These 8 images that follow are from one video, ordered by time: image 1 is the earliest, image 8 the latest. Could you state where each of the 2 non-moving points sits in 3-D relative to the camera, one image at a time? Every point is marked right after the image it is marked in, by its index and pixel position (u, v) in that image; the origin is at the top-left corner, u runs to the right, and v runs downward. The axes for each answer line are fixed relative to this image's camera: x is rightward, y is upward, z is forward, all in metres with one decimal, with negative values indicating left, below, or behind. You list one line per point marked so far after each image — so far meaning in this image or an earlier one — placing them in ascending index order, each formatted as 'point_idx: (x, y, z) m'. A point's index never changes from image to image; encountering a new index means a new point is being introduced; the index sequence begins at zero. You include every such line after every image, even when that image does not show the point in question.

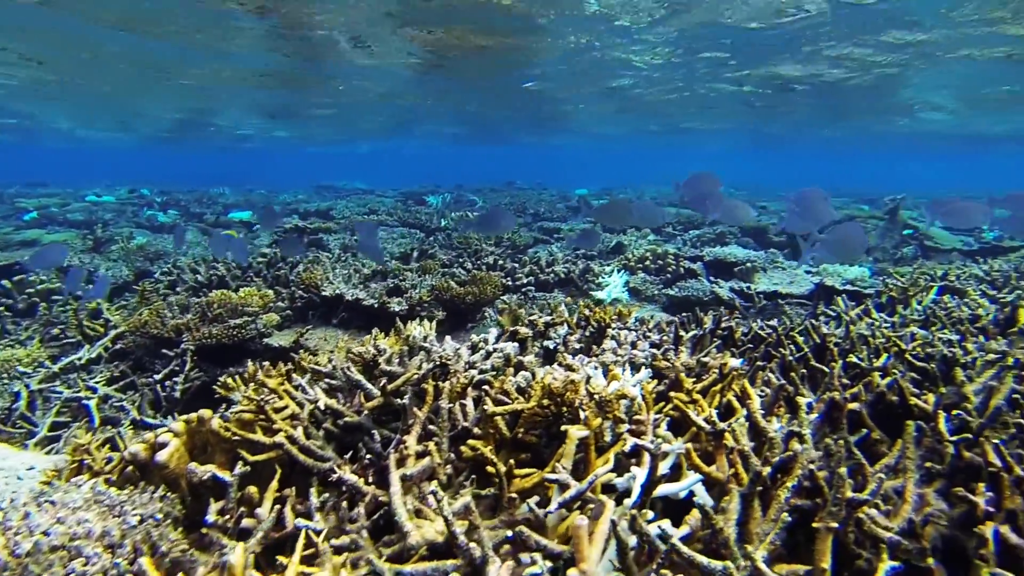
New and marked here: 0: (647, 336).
0: (+0.6, -0.2, +3.8) m
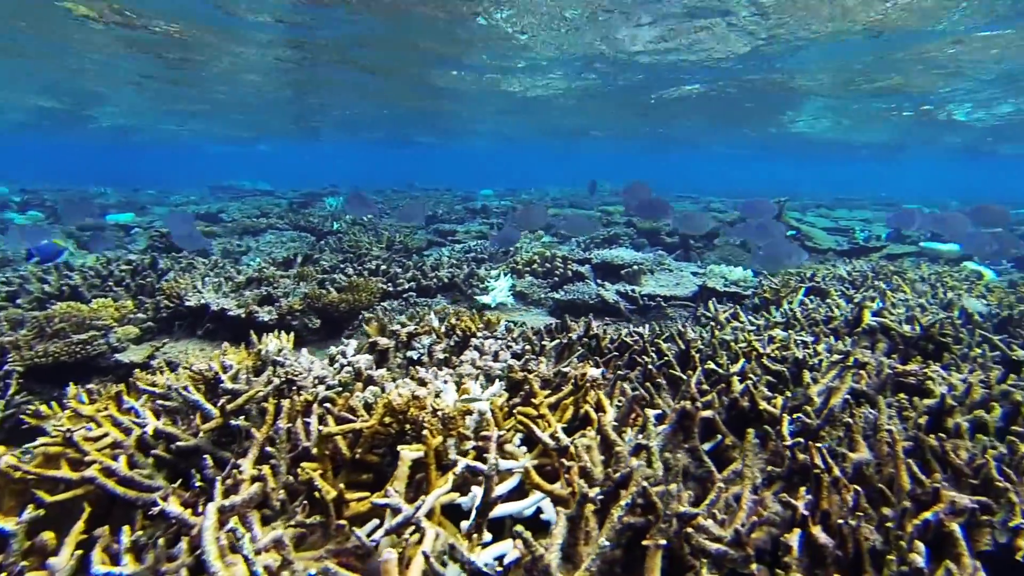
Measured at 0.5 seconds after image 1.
0: (0.0, -0.3, +3.7) m
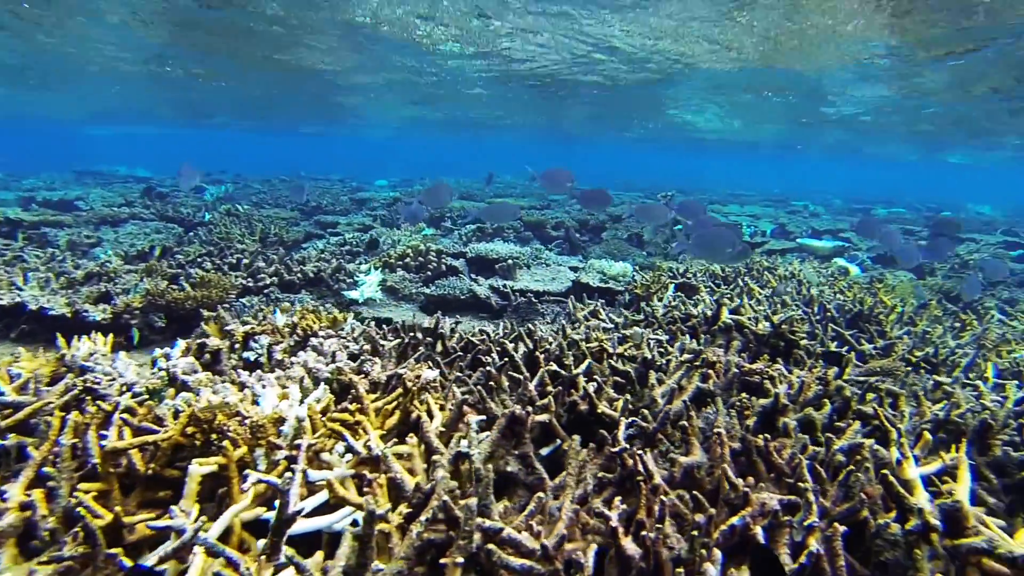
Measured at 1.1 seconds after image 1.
0: (-0.7, -0.2, +3.5) m
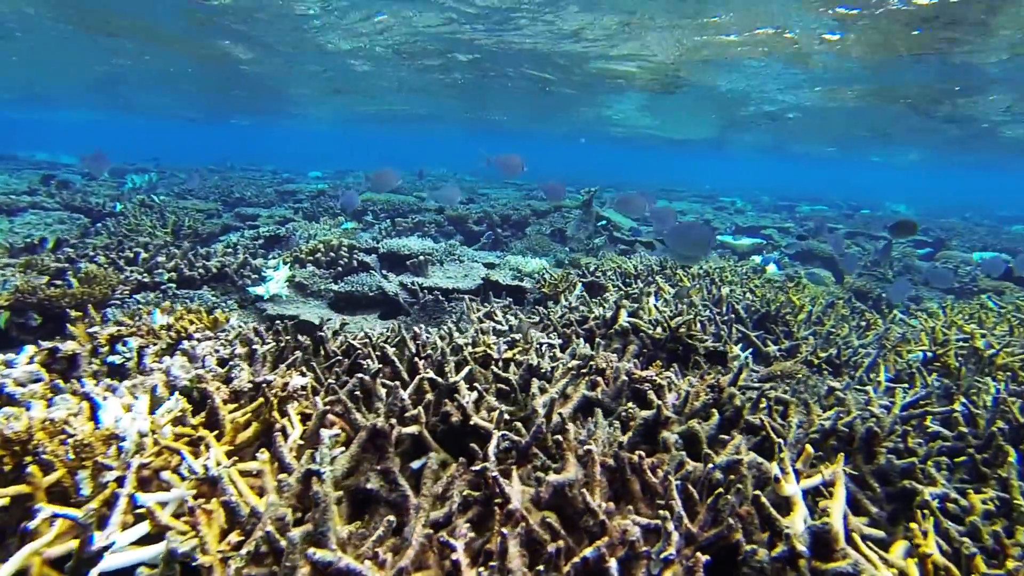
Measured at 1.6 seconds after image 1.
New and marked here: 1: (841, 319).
0: (-1.1, -0.2, +3.3) m
1: (+2.4, -0.2, +6.2) m
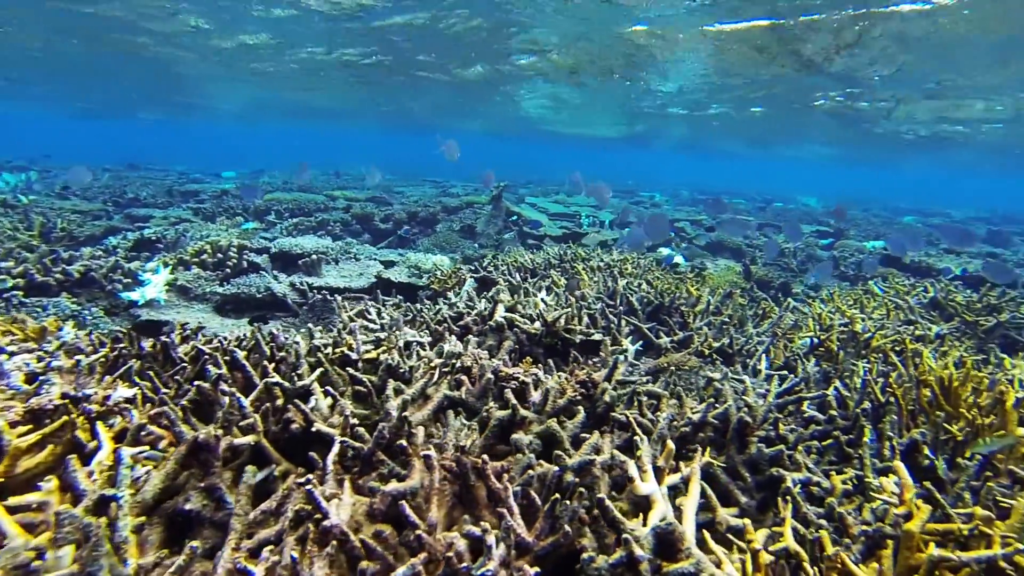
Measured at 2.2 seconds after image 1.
0: (-1.7, -0.3, +3.0) m
1: (+1.6, -0.1, +6.1) m
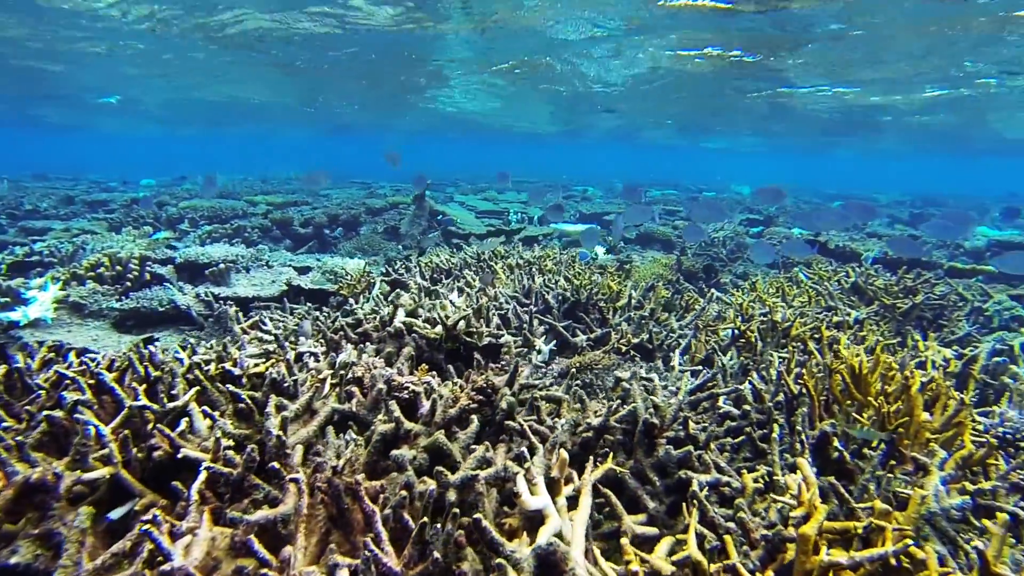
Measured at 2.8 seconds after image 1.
0: (-2.0, -0.3, +2.7) m
1: (+1.1, -0.1, +6.1) m
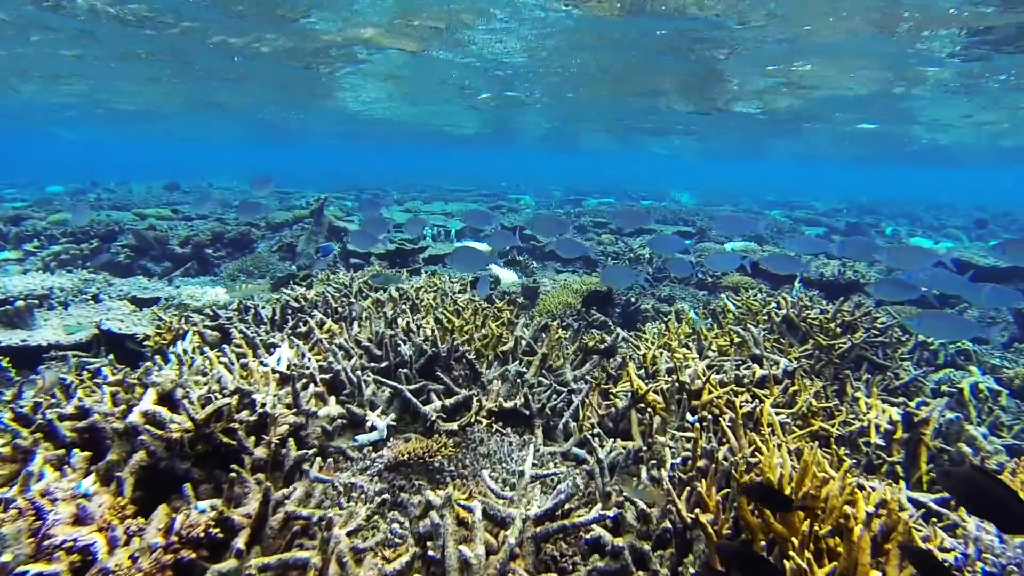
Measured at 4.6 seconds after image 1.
0: (-2.6, -0.6, +1.5) m
1: (+0.2, -0.3, +5.0) m
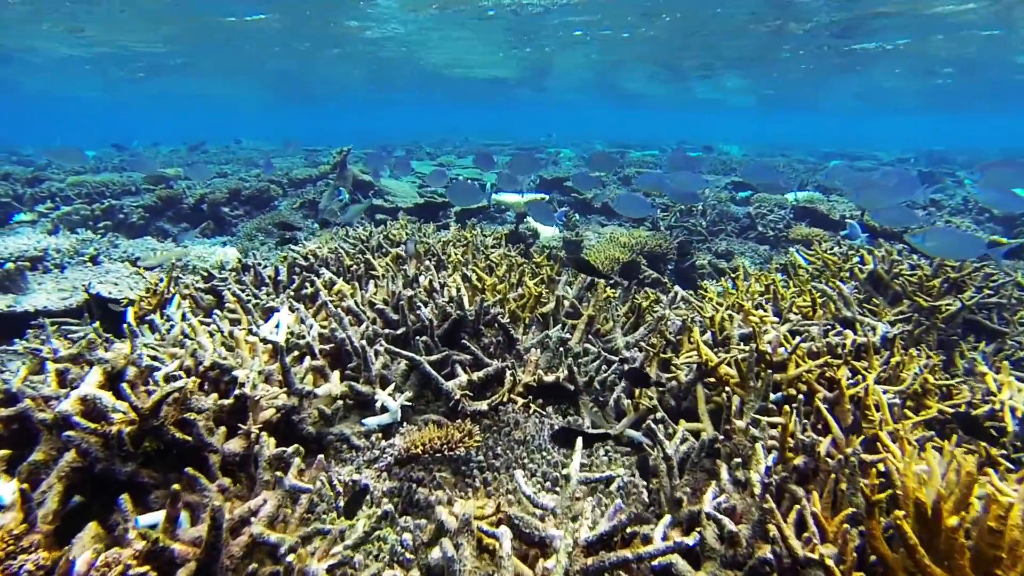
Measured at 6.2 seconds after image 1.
0: (-2.6, -0.5, +1.0) m
1: (+0.5, -0.1, +4.4) m
